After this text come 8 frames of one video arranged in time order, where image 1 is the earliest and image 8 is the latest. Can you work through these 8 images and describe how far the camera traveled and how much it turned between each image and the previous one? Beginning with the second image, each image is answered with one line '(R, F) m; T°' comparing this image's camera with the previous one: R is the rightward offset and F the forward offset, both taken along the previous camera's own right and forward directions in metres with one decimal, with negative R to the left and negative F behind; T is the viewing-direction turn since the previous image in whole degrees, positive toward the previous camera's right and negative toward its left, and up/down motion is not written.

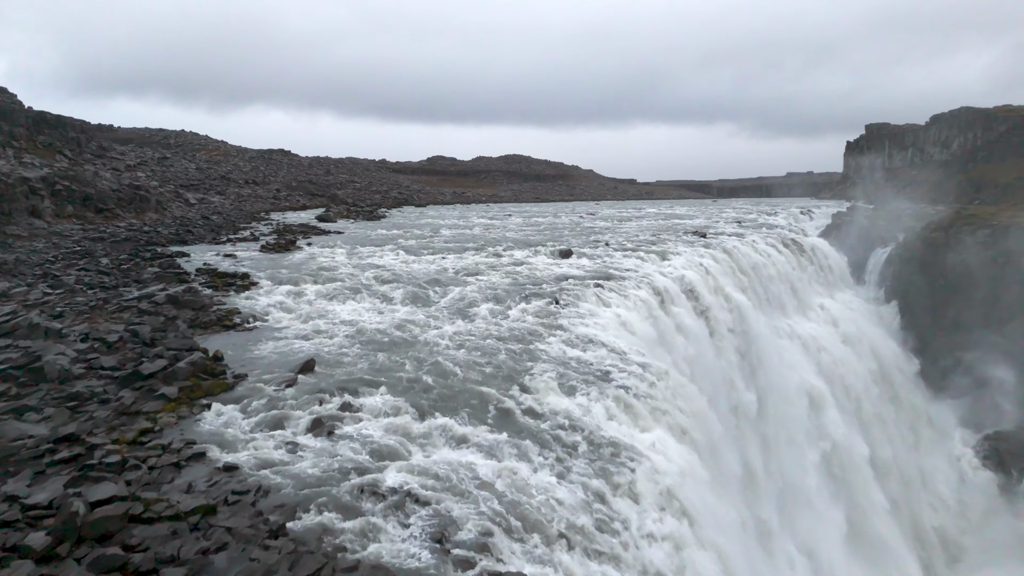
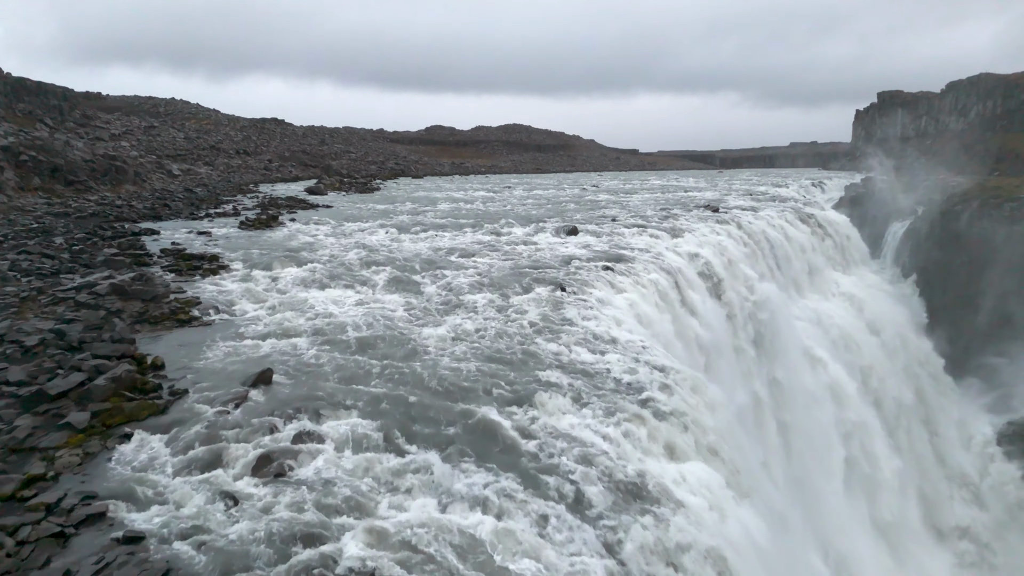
(0.0, +1.2) m; 0°
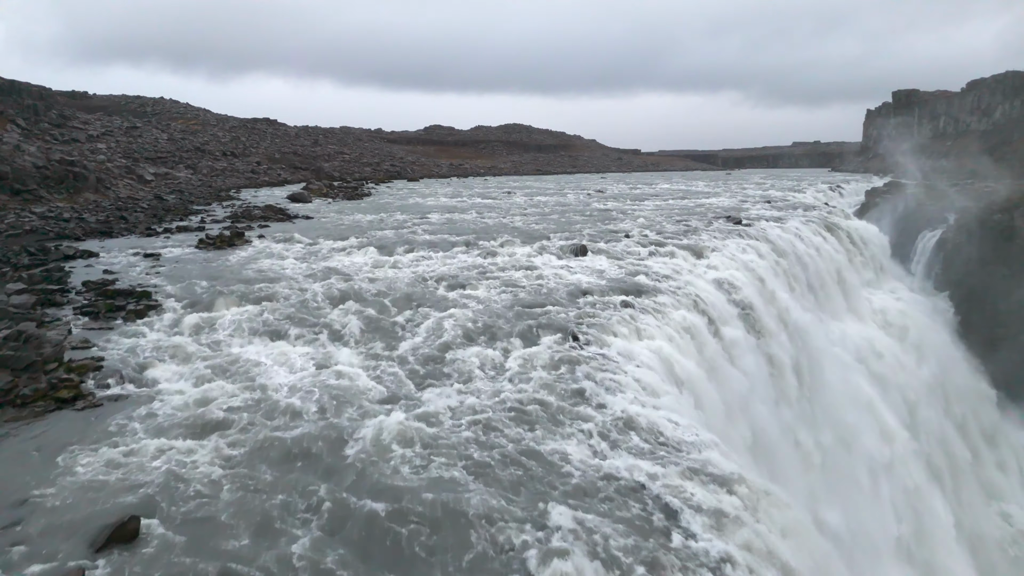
(0.0, +2.0) m; 0°
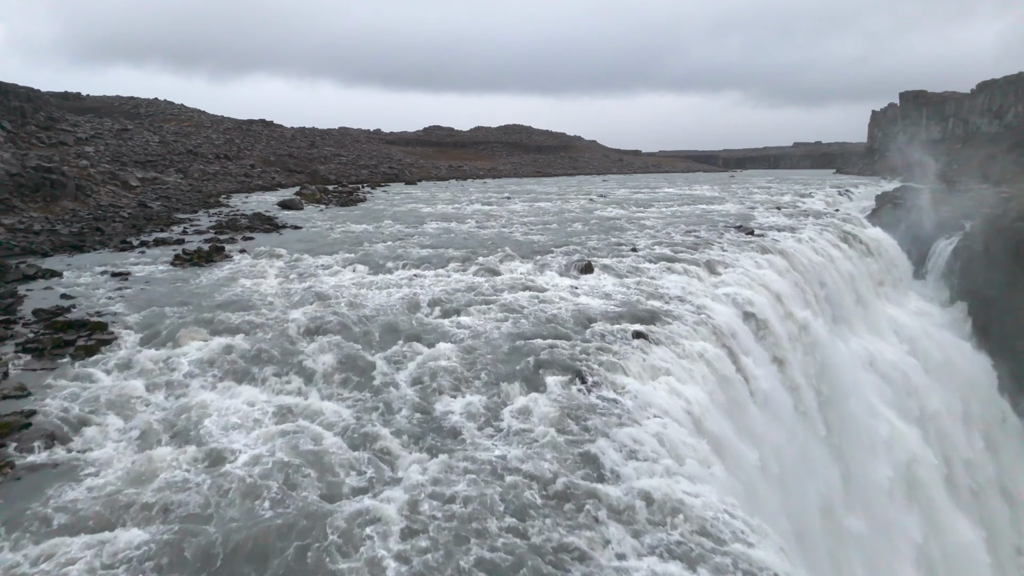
(0.0, +0.9) m; 0°
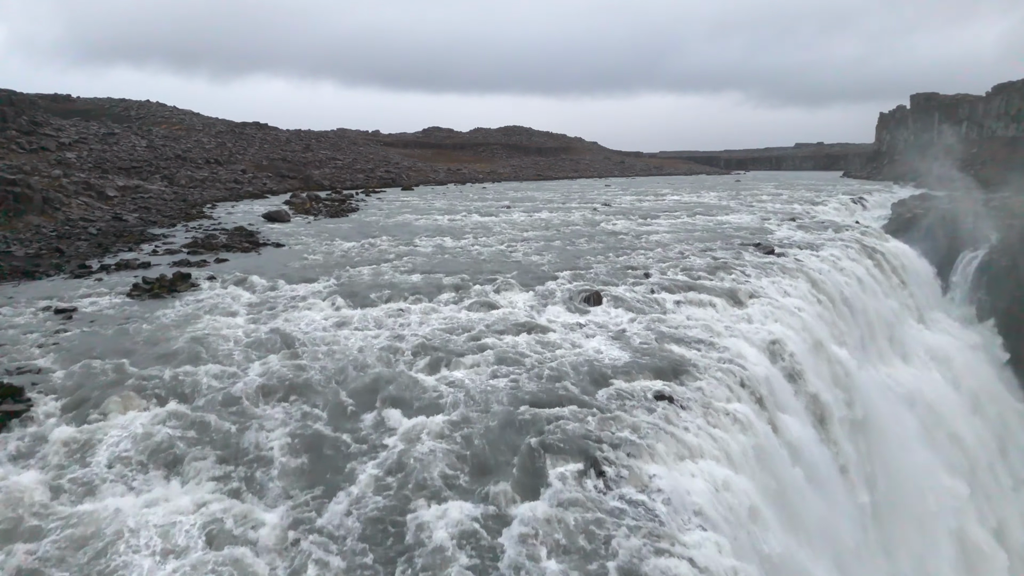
(0.0, +1.3) m; 0°
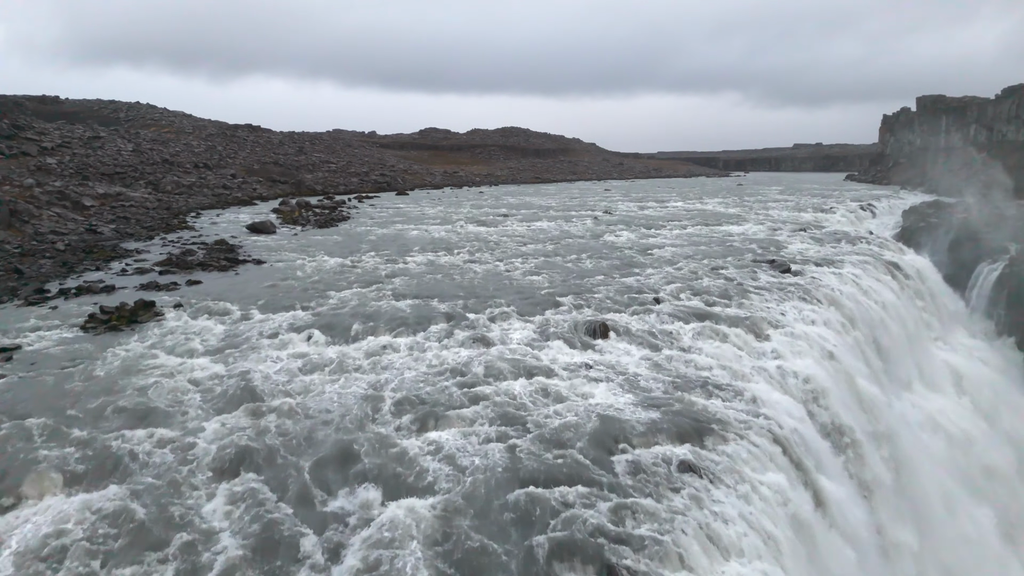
(0.0, +1.1) m; 0°
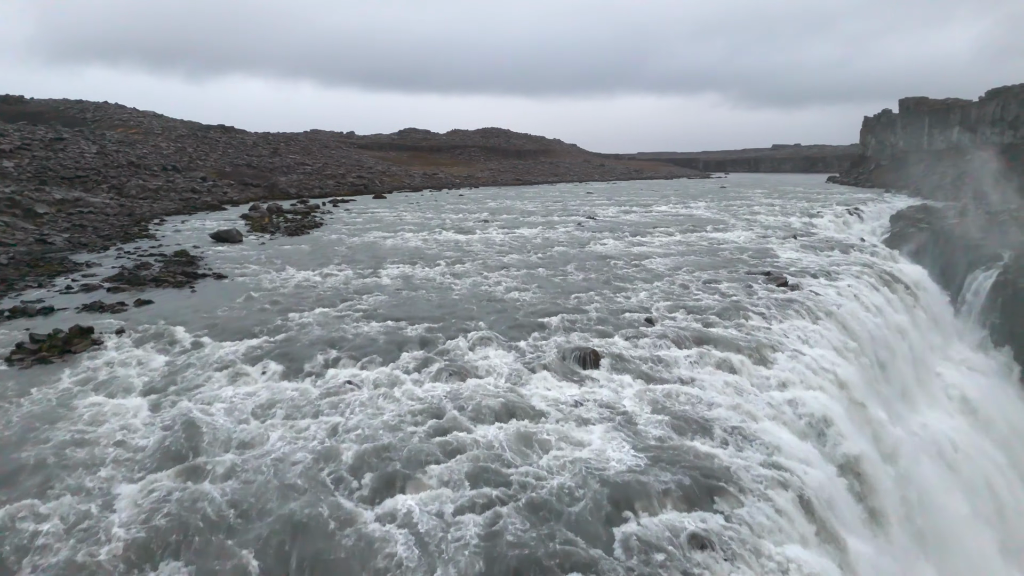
(0.0, +0.9) m; +2°
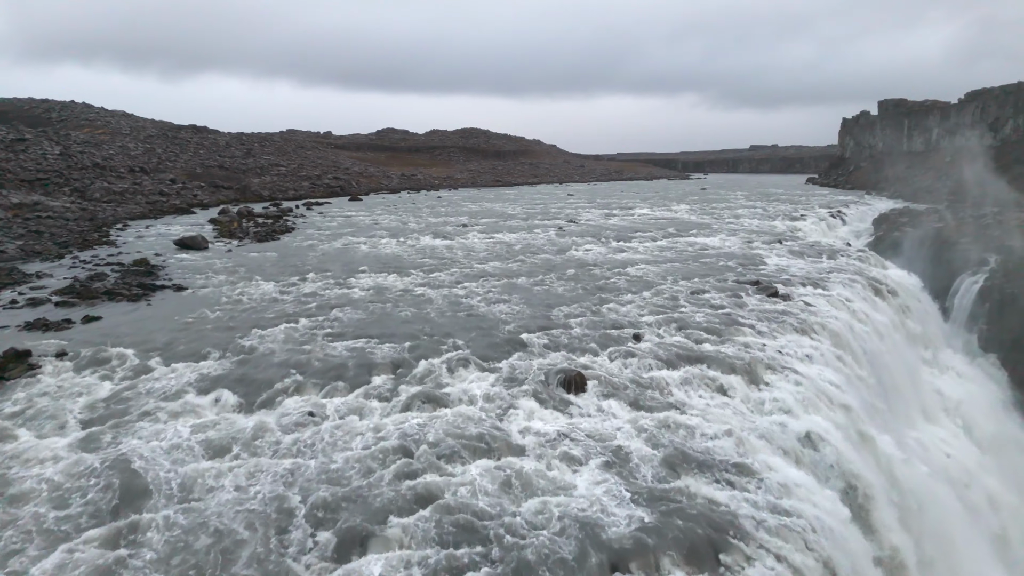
(0.0, +0.7) m; +2°
